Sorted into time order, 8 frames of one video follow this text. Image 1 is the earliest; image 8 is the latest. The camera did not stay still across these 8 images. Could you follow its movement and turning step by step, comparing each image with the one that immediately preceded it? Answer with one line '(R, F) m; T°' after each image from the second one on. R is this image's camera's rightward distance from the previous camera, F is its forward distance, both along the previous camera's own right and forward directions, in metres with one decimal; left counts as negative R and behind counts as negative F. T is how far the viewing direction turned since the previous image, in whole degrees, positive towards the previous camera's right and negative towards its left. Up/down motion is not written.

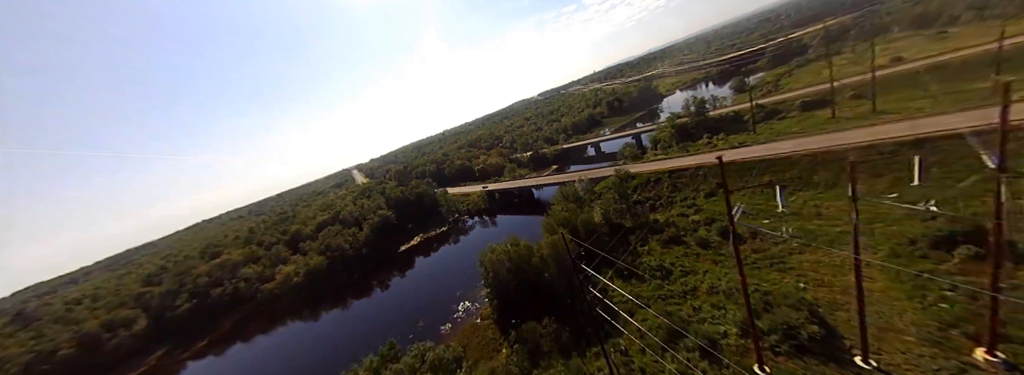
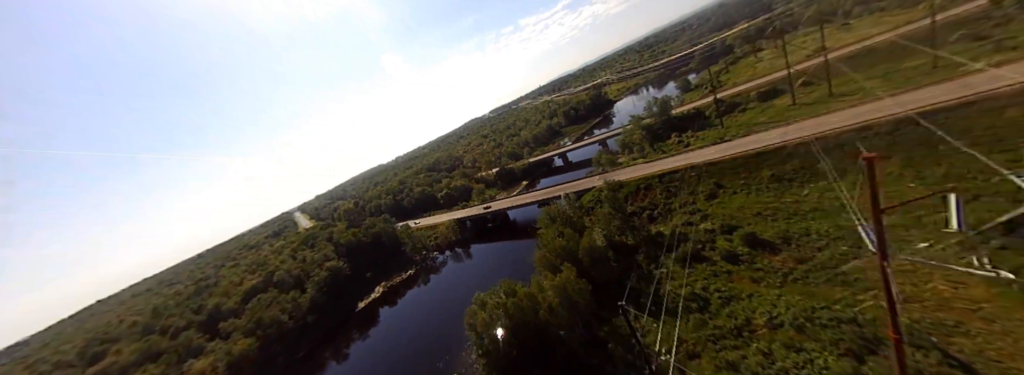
(-1.4, +5.1) m; +8°
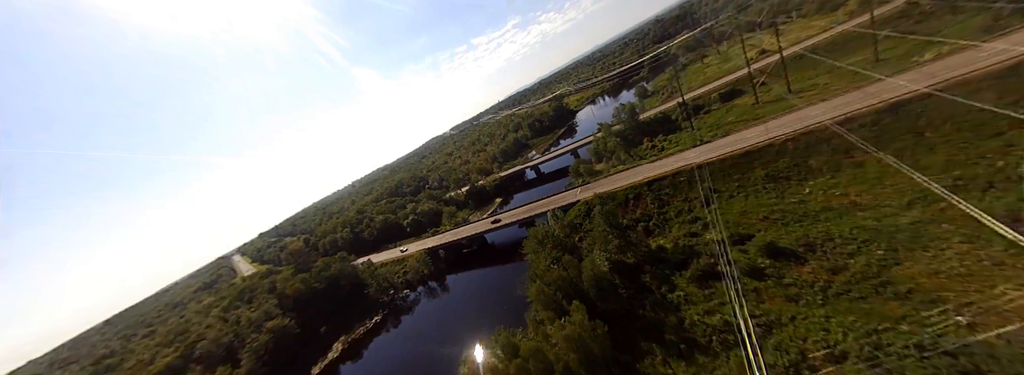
(-1.1, +3.7) m; +7°
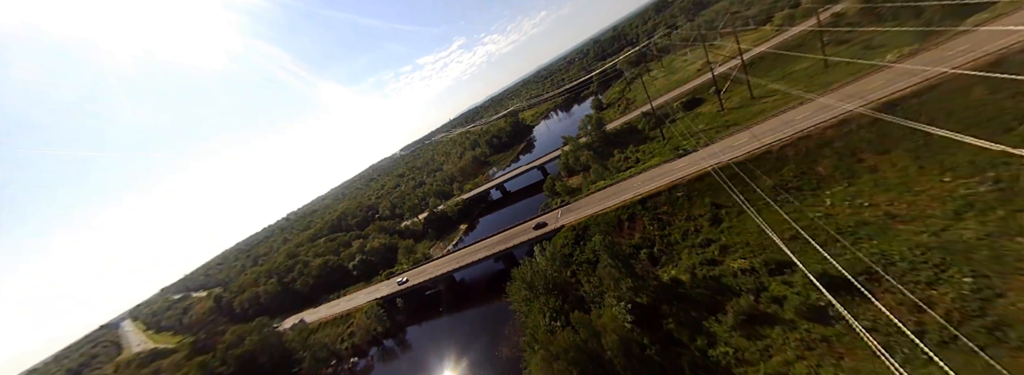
(-1.3, +5.4) m; +9°
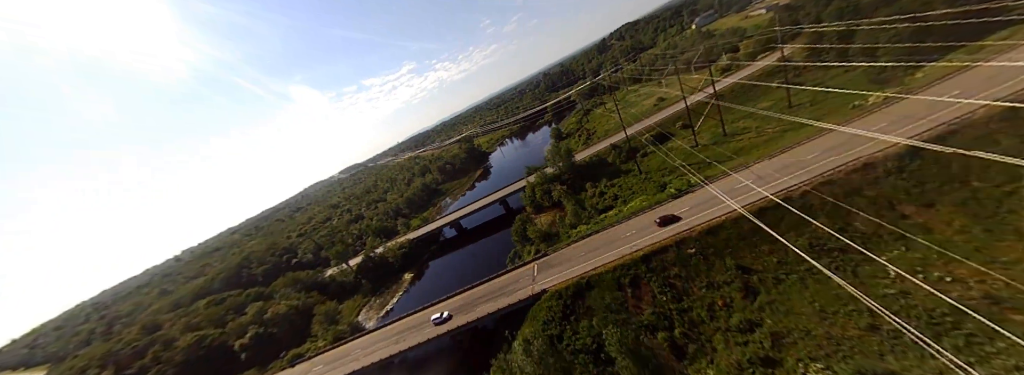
(-0.9, +6.8) m; +10°
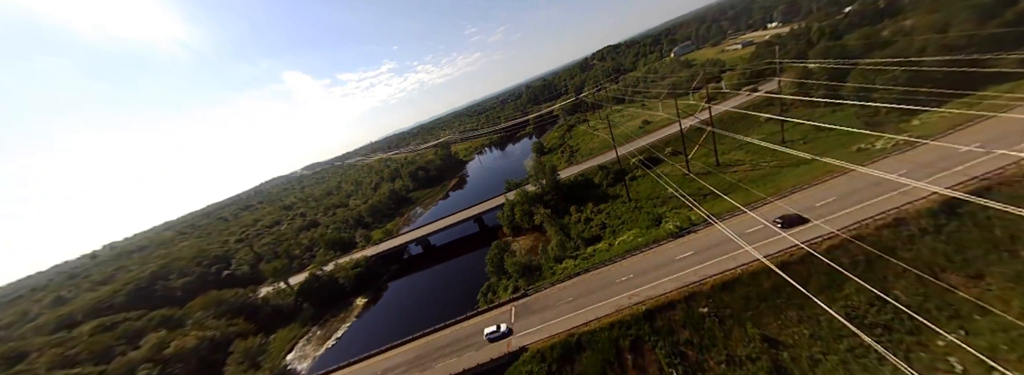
(-0.4, +4.0) m; +5°
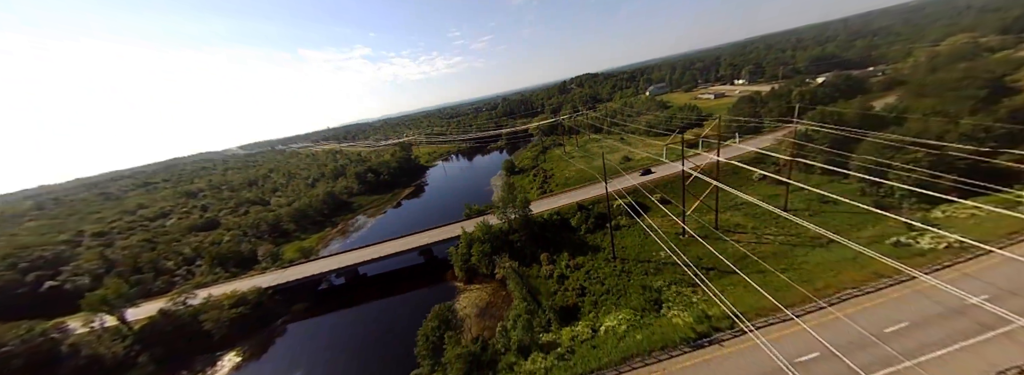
(0.0, +7.3) m; +7°
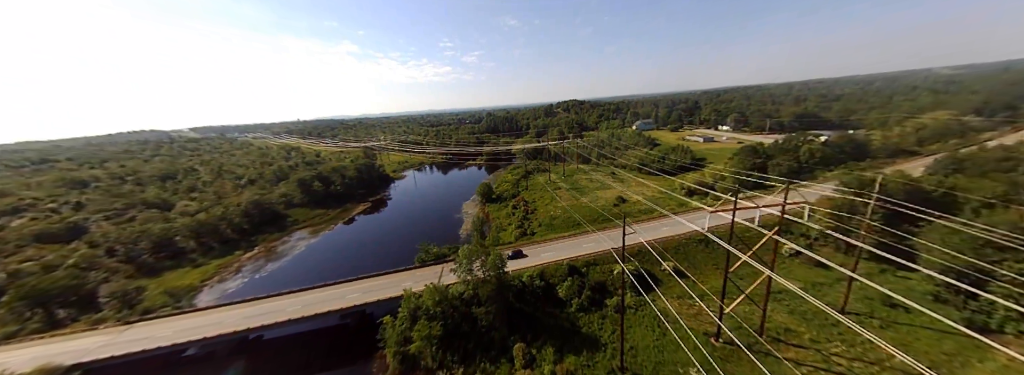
(0.0, +8.4) m; +5°
